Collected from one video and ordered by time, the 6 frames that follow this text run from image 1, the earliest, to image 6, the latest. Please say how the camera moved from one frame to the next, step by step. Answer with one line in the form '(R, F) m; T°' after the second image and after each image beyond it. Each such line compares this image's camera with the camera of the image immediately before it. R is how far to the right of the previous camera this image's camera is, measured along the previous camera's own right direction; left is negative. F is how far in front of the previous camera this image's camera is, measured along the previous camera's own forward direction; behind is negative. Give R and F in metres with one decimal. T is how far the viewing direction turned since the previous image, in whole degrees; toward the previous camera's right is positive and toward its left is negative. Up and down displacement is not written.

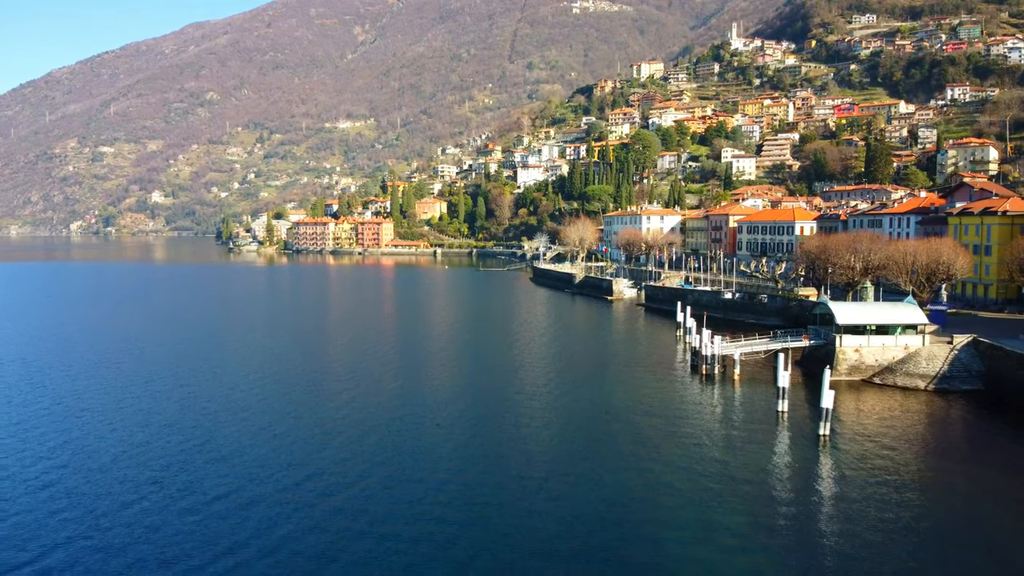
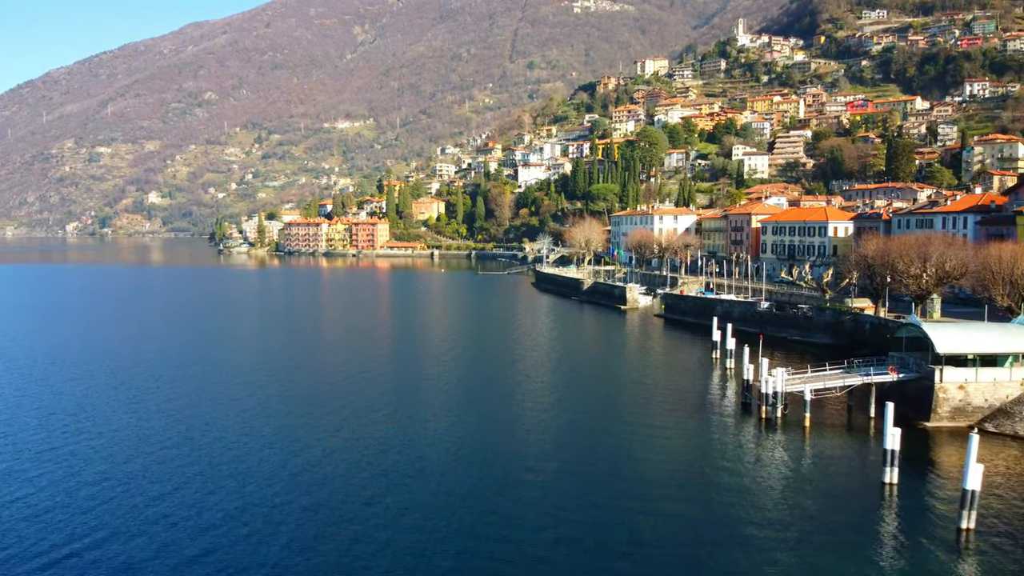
(0.0, +7.0) m; 0°
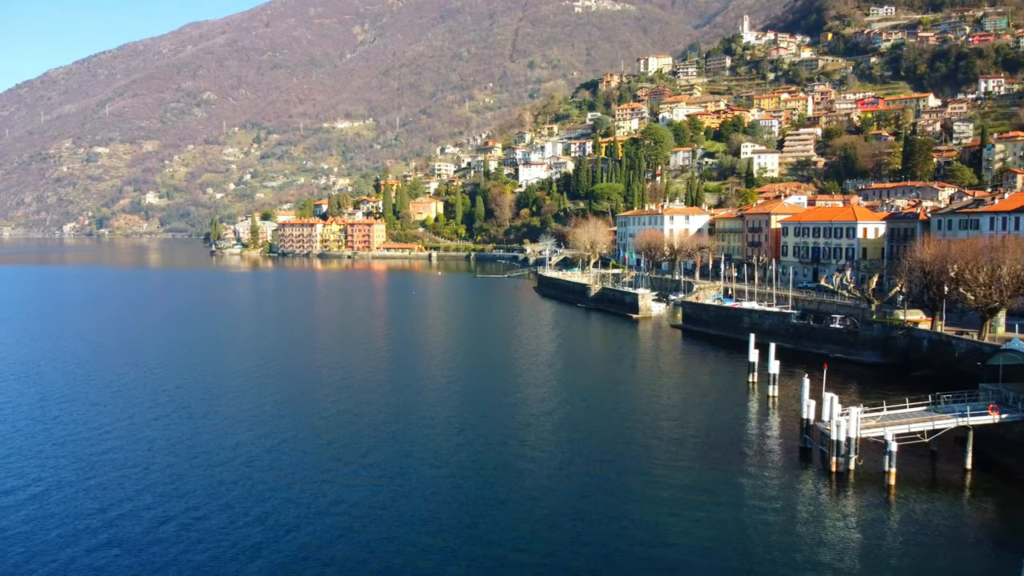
(0.0, +5.1) m; 0°
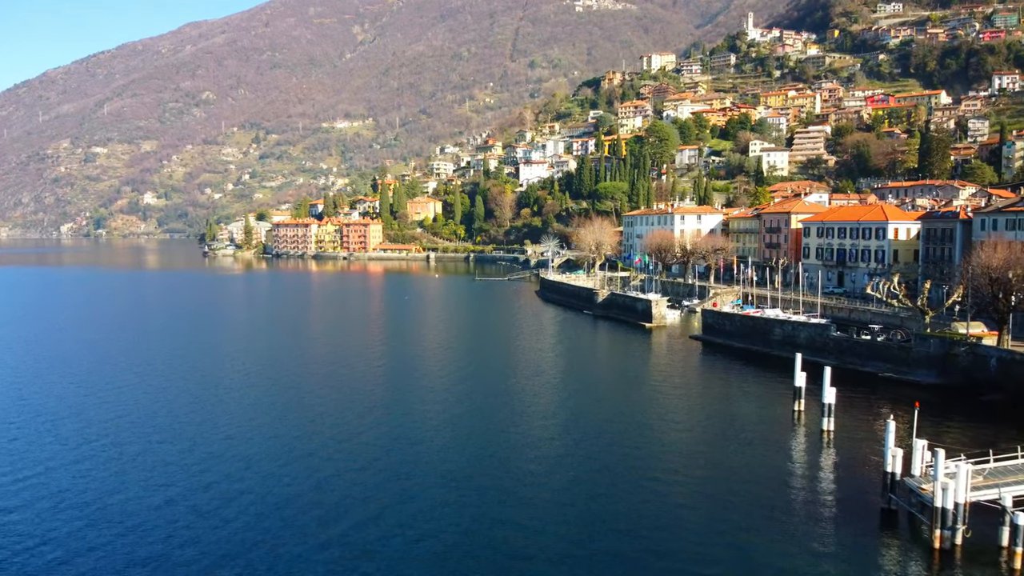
(0.0, +4.5) m; 0°
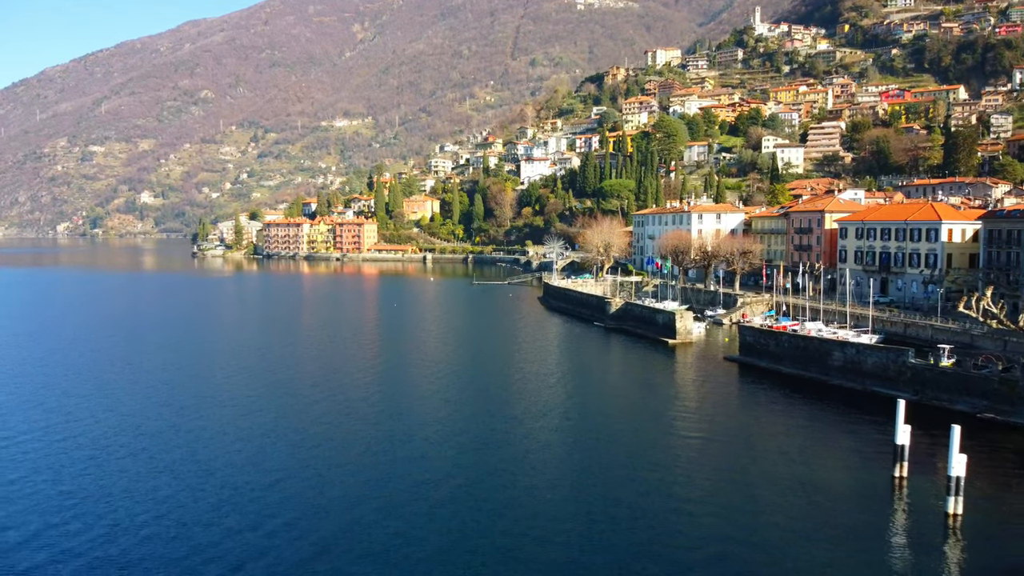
(0.0, +6.4) m; 0°
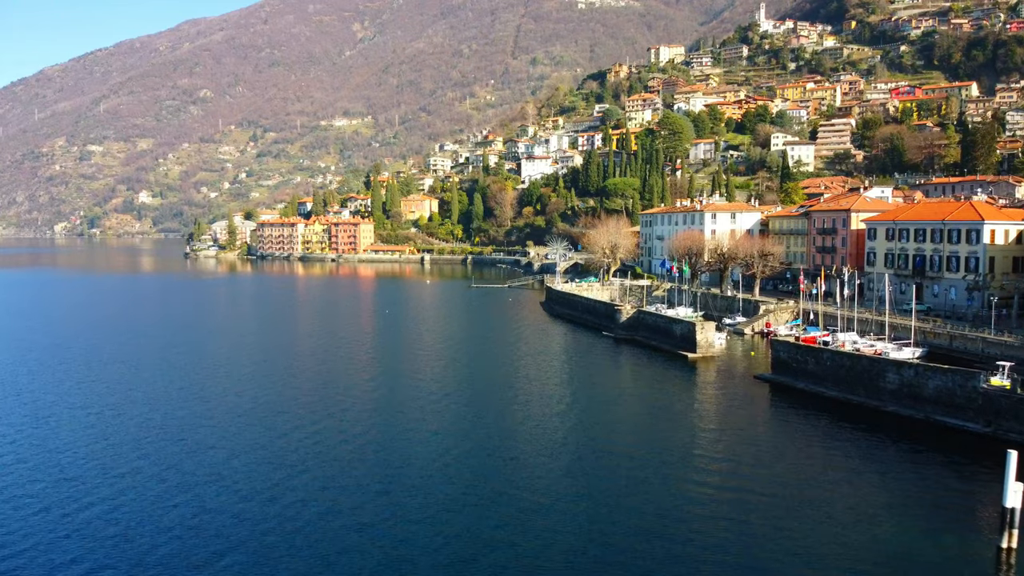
(0.0, +4.1) m; 0°
